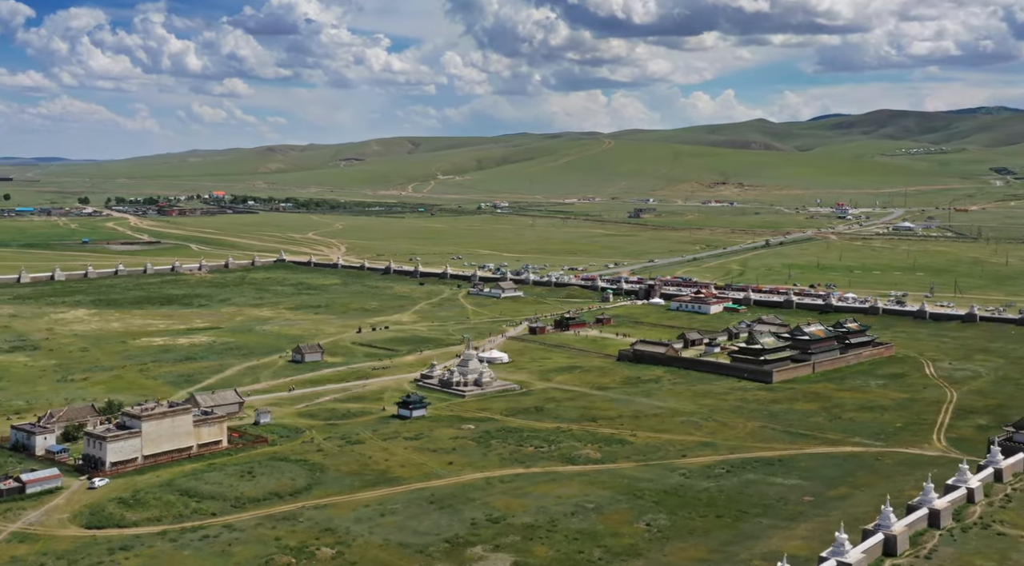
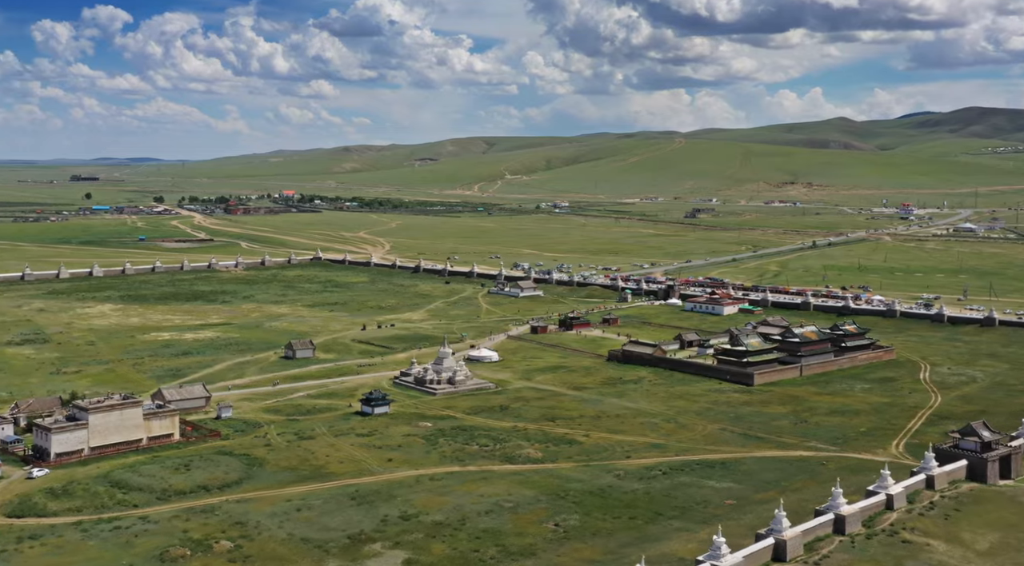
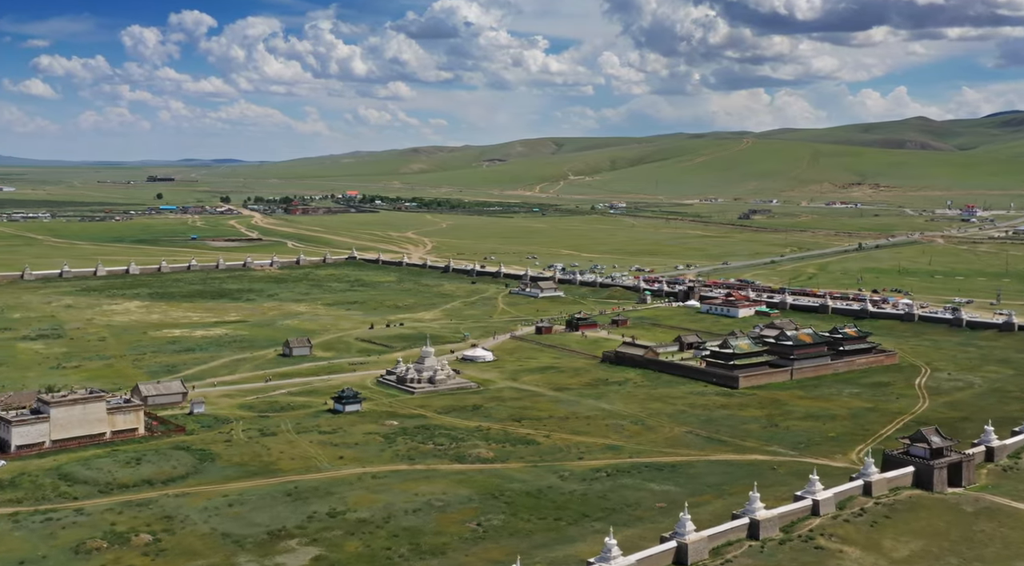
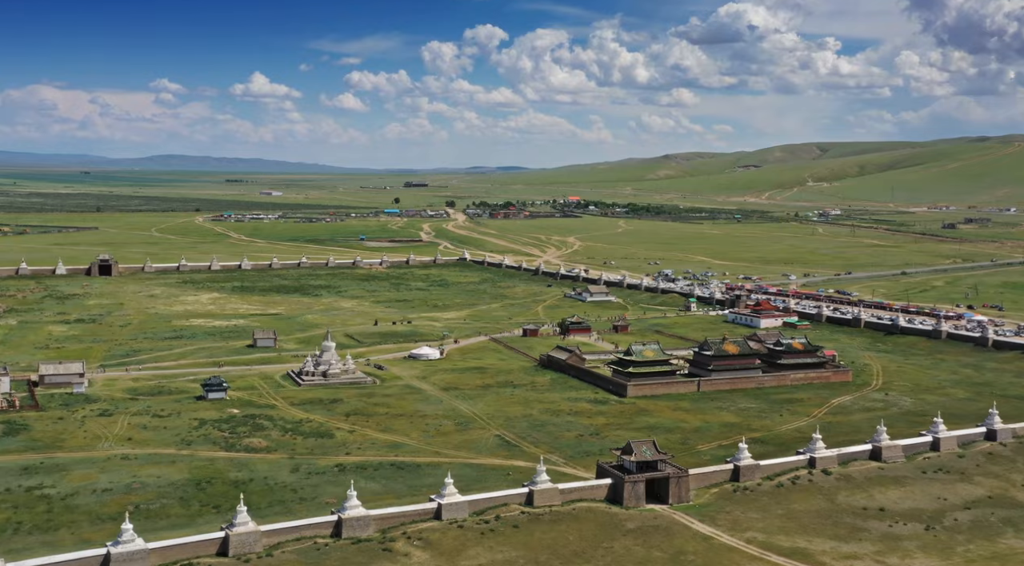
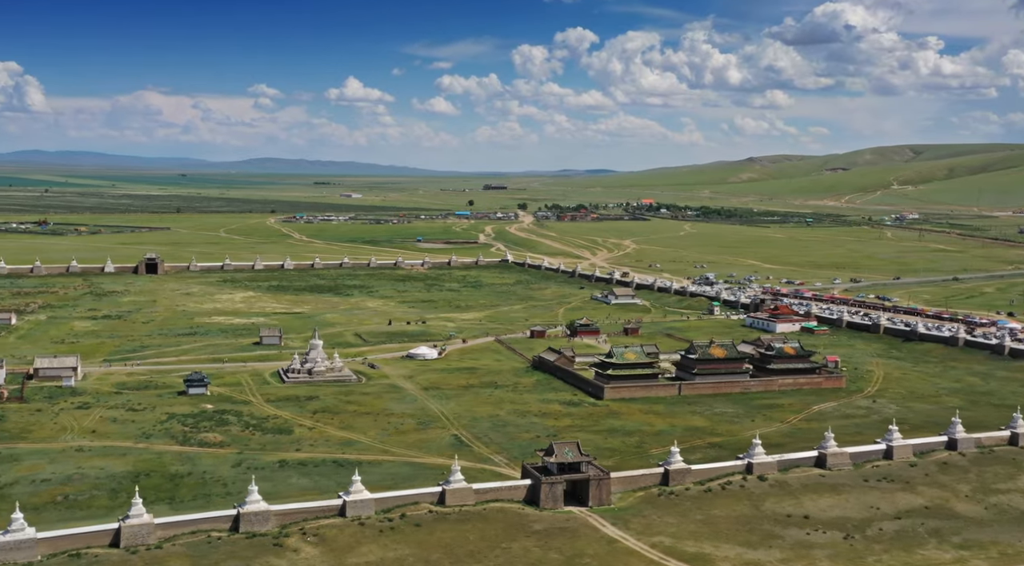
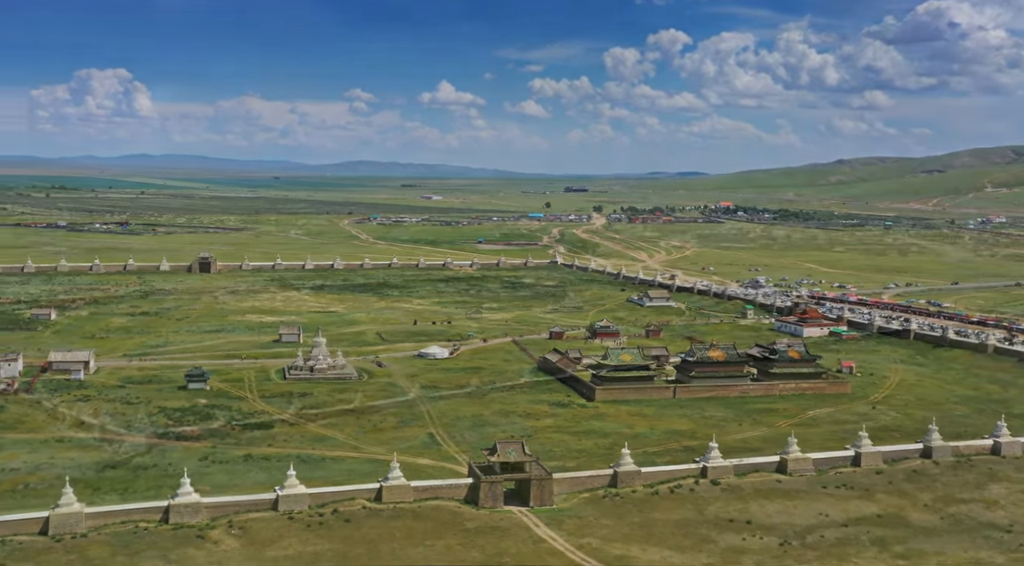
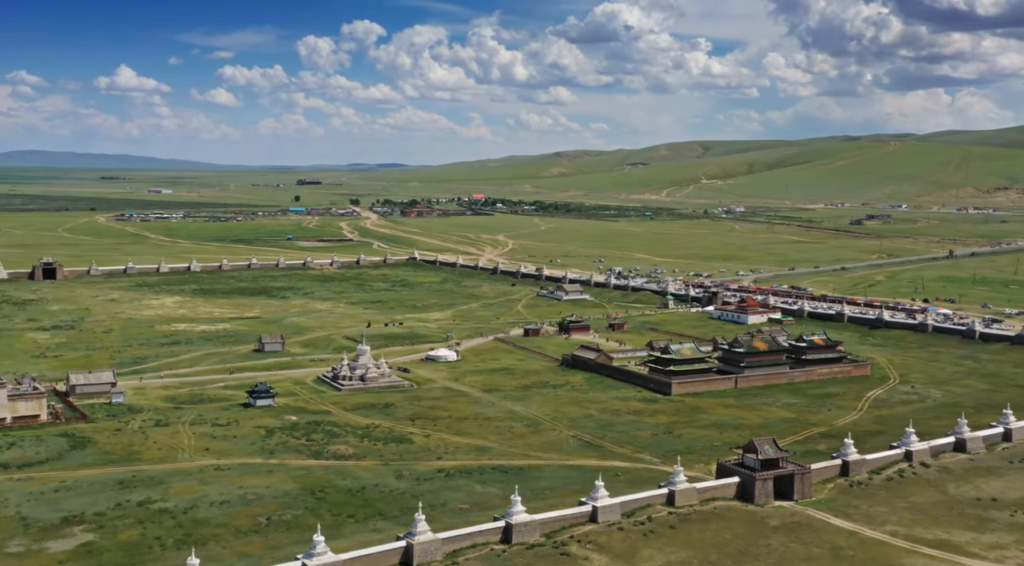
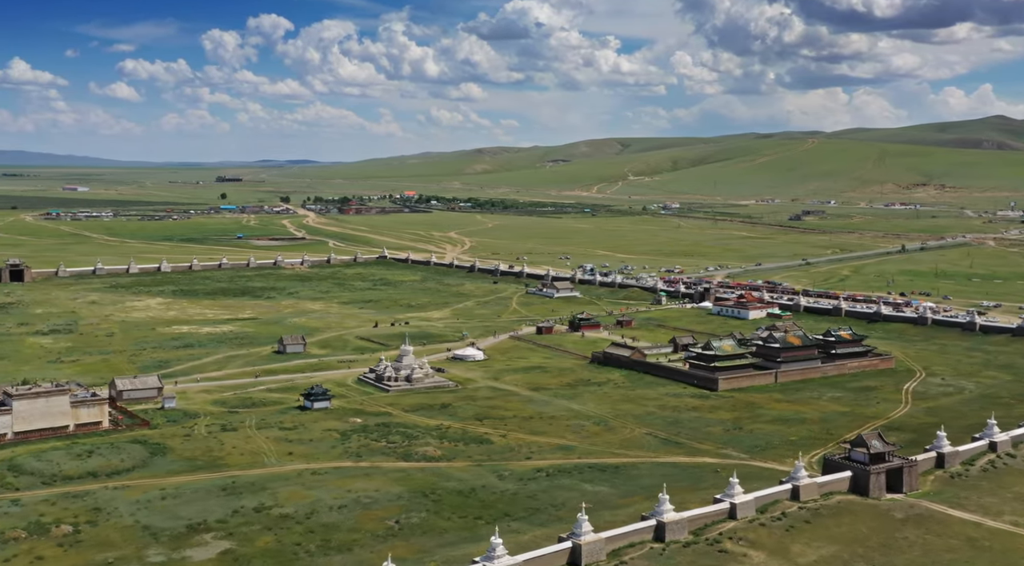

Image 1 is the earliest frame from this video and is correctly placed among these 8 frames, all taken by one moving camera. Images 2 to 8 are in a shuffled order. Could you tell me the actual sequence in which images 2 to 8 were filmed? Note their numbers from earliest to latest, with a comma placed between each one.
2, 3, 8, 7, 4, 5, 6
